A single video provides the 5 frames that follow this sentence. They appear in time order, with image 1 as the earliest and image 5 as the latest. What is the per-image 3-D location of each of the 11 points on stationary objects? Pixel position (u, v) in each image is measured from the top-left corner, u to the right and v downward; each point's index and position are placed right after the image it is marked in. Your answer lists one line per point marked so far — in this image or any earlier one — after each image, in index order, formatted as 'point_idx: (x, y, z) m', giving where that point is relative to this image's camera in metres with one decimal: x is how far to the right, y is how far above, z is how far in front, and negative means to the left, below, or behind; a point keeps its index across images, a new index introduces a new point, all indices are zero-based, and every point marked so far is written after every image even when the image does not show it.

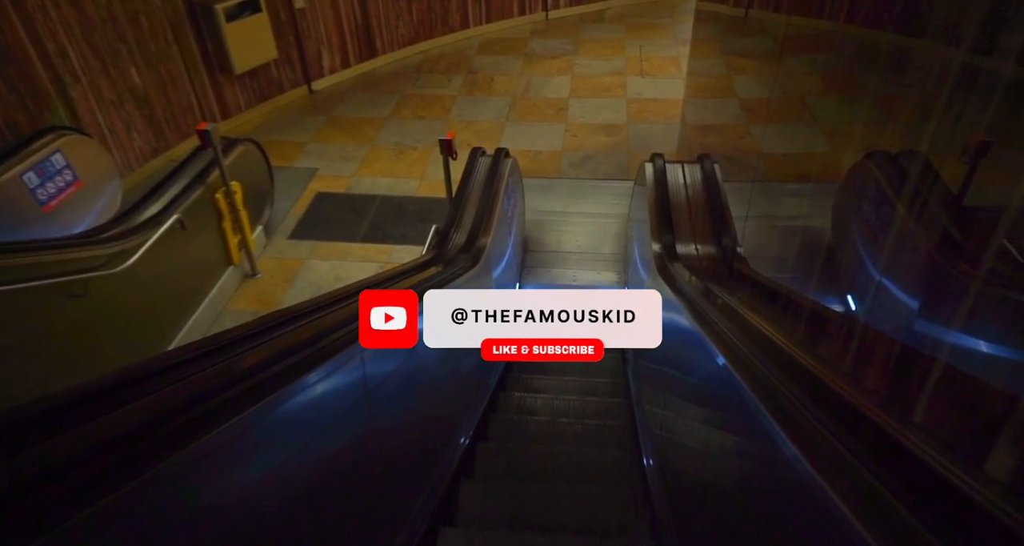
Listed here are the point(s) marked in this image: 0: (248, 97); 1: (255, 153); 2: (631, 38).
0: (-2.2, +1.5, +5.2) m
1: (-1.6, +0.8, +3.8) m
2: (+1.4, +2.7, +6.9) m
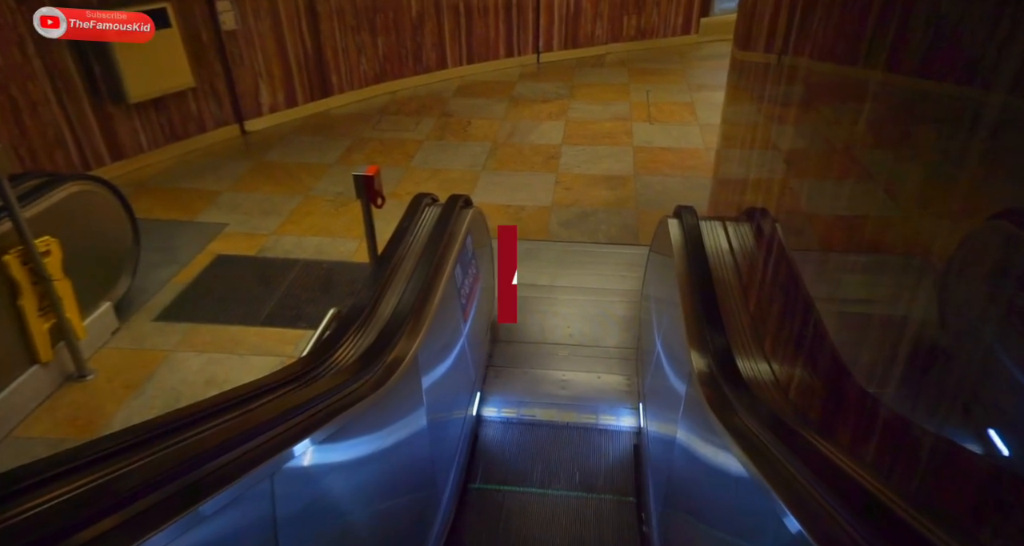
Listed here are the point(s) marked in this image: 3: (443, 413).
0: (-2.4, +0.9, +4.1) m
1: (-1.8, +0.3, +2.6) m
2: (+1.2, +1.9, +5.9) m
3: (-0.2, -0.5, +2.1) m
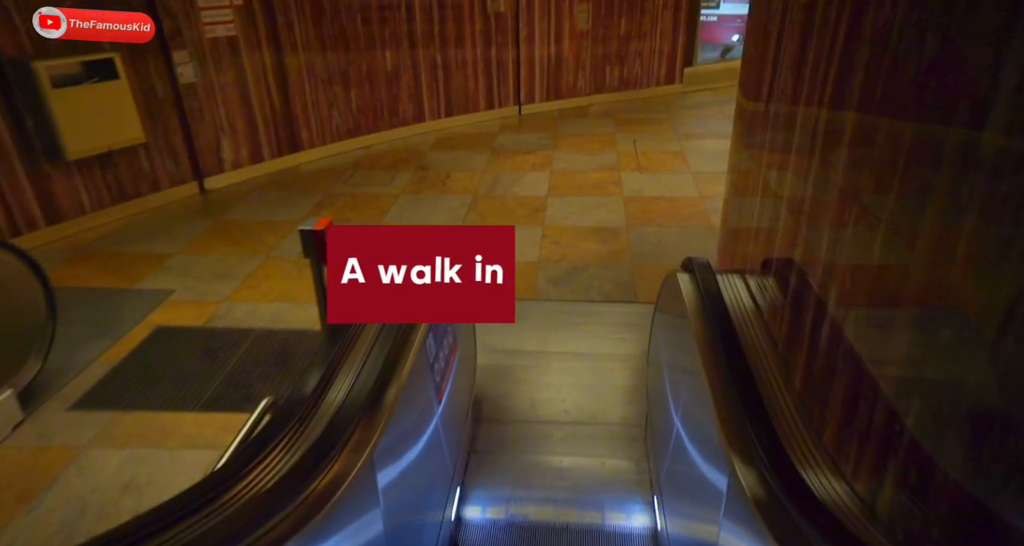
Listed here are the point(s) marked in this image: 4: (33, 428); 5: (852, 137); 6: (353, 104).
0: (-2.5, +0.5, +3.7) m
1: (-1.8, 0.0, +2.2) m
2: (+1.0, +1.3, +5.7) m
3: (-0.3, -0.7, +1.7) m
4: (-1.8, -0.6, +2.3) m
5: (+0.7, +0.3, +1.3) m
6: (-1.3, +1.4, +5.1) m
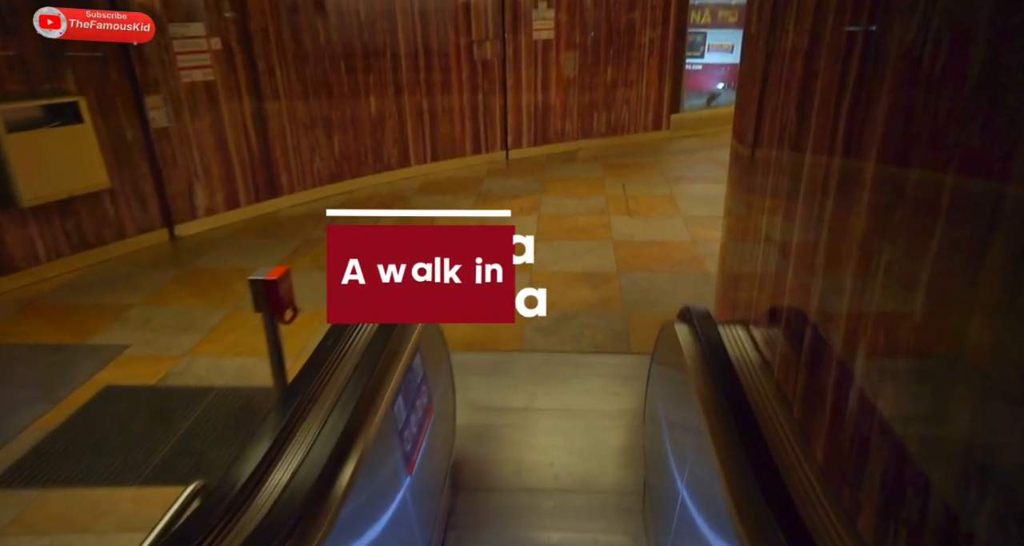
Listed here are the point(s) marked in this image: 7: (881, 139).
0: (-2.6, +0.2, +3.5) m
1: (-1.9, -0.1, +2.0) m
2: (+0.9, +0.9, +5.6) m
3: (-0.3, -0.8, +1.4) m
4: (-1.8, -0.8, +2.0) m
5: (+0.7, +0.2, +1.1) m
6: (-1.4, +1.0, +4.9) m
7: (+0.7, +0.2, +1.1) m
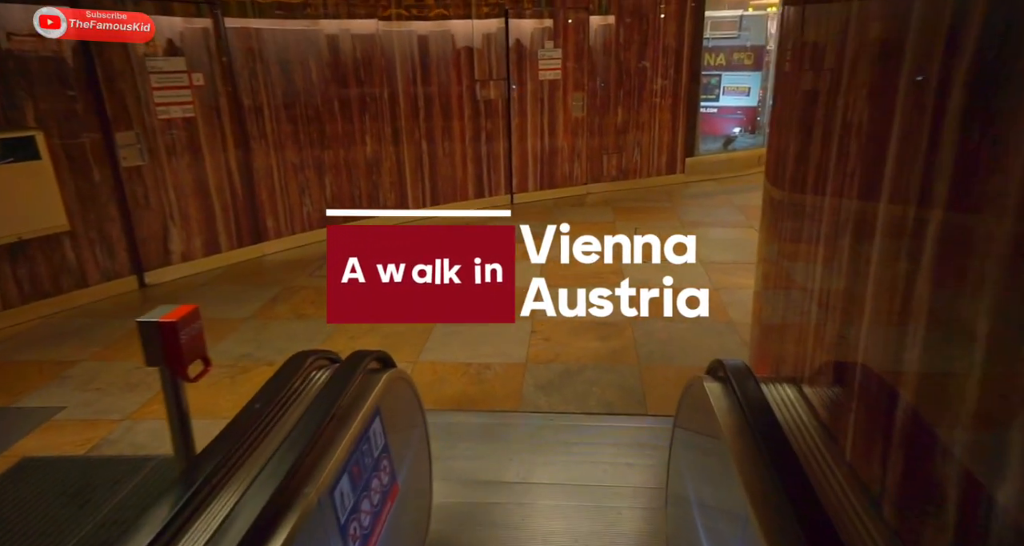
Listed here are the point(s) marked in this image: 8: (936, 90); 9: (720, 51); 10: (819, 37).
0: (-2.6, -0.1, +3.2) m
1: (-1.9, -0.3, +1.6) m
2: (+1.0, +0.5, +5.2) m
3: (-0.4, -0.9, +1.0) m
4: (-1.9, -0.9, +1.5) m
5: (+0.6, +0.2, +0.7) m
6: (-1.4, +0.6, +4.6) m
7: (+0.6, +0.2, +0.7) m
8: (+0.6, +0.3, +0.9) m
9: (+2.2, +2.3, +6.3) m
10: (+0.8, +0.6, +1.5) m
